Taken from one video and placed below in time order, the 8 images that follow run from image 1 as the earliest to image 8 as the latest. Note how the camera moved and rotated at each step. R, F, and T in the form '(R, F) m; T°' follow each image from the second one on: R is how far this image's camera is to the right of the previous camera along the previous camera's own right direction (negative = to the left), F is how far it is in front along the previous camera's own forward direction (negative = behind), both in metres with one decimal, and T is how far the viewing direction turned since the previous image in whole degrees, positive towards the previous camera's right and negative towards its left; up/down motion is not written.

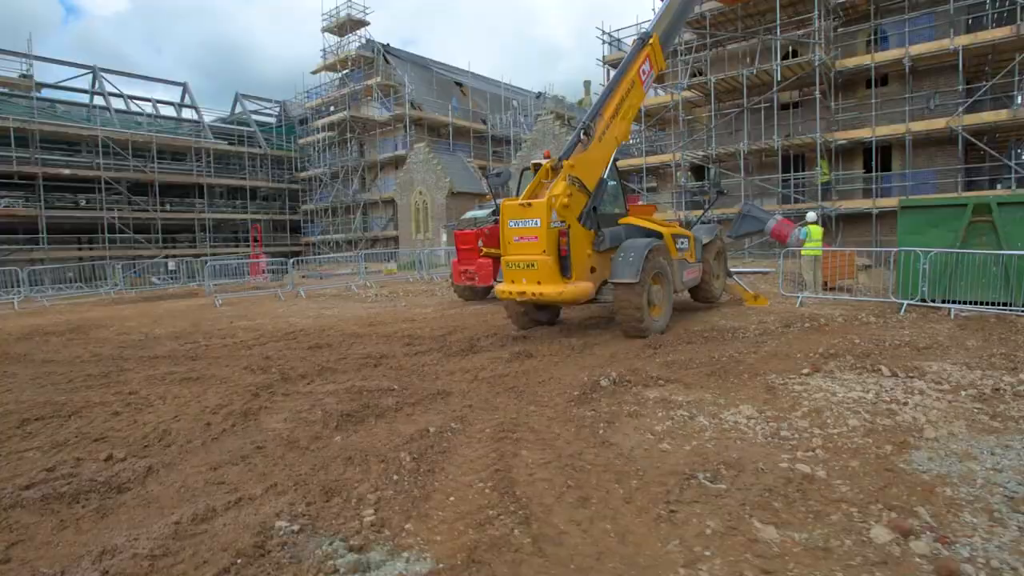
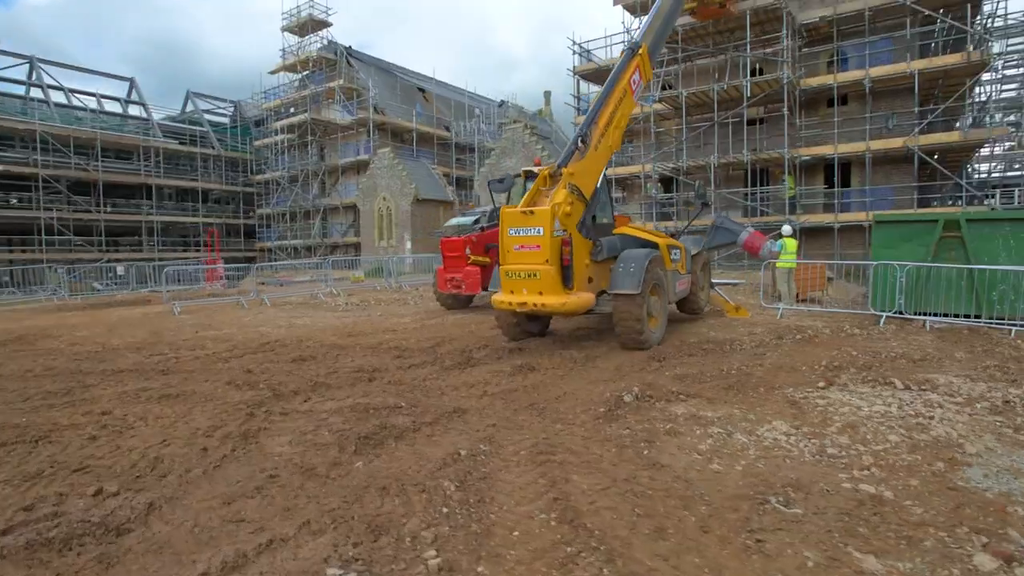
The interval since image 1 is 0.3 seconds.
(-0.8, +0.3) m; +5°
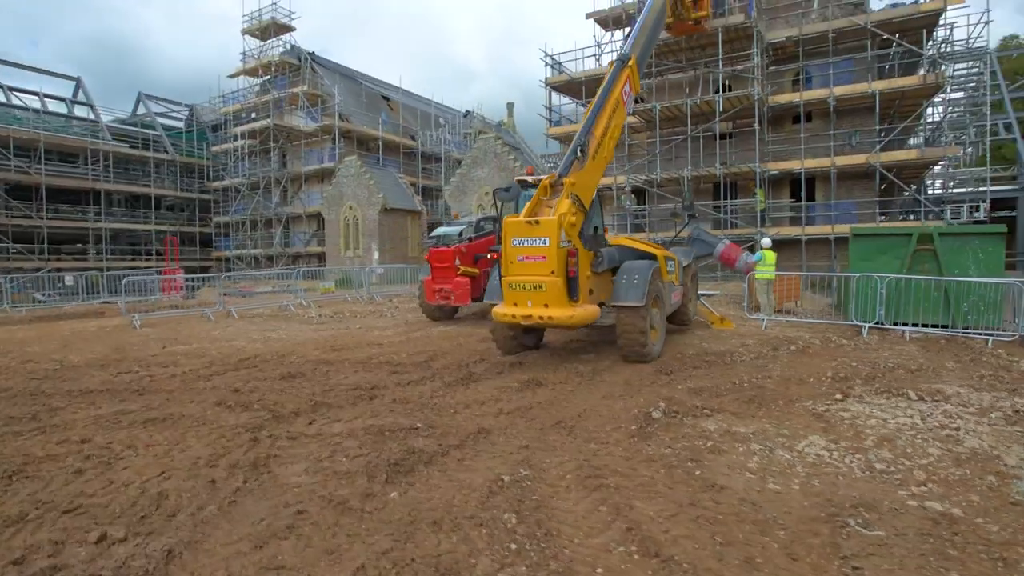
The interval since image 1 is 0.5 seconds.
(-0.7, +0.3) m; +5°
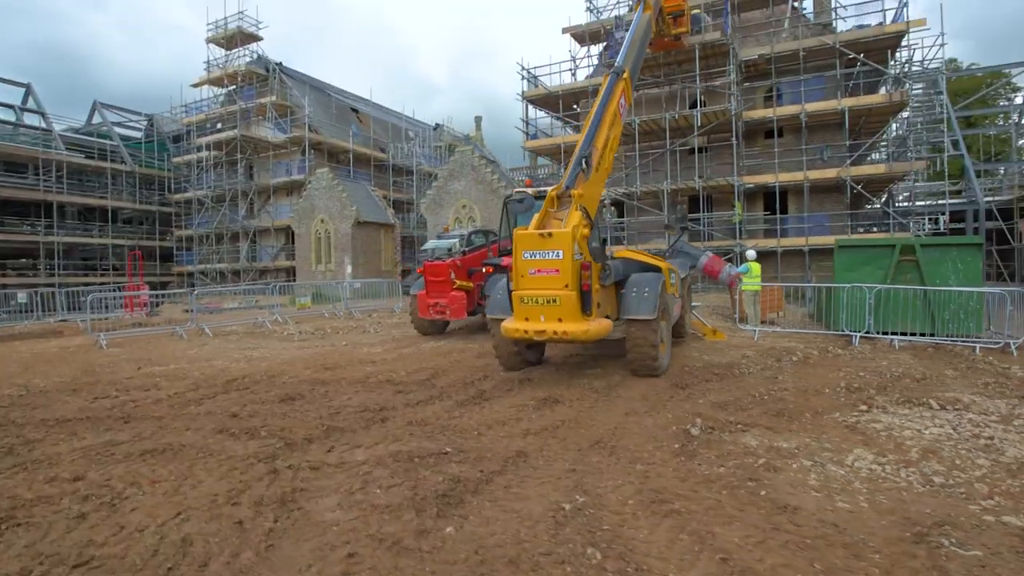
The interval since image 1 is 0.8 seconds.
(-0.7, +0.3) m; +4°
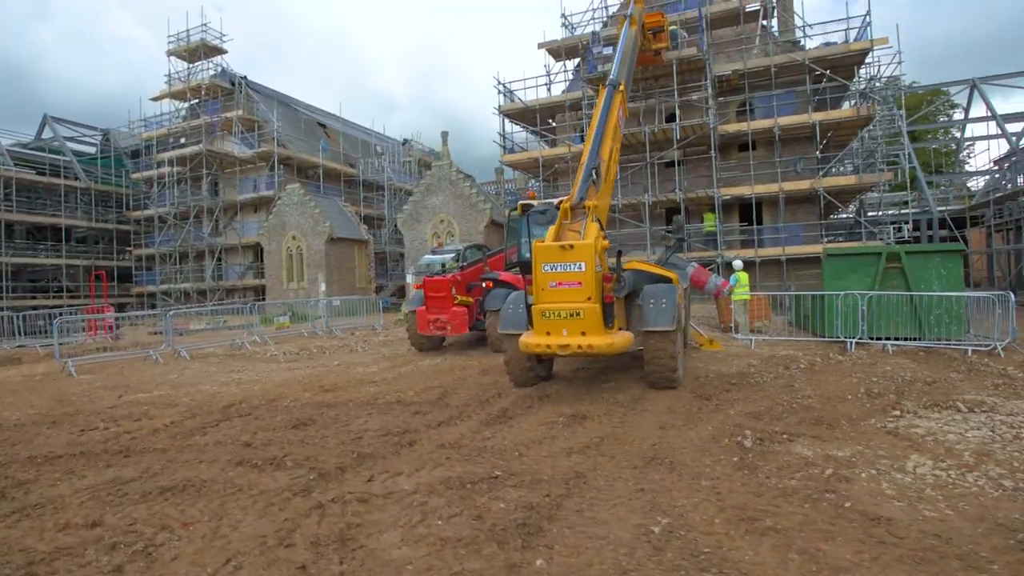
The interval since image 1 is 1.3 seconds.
(-0.8, +0.3) m; +4°
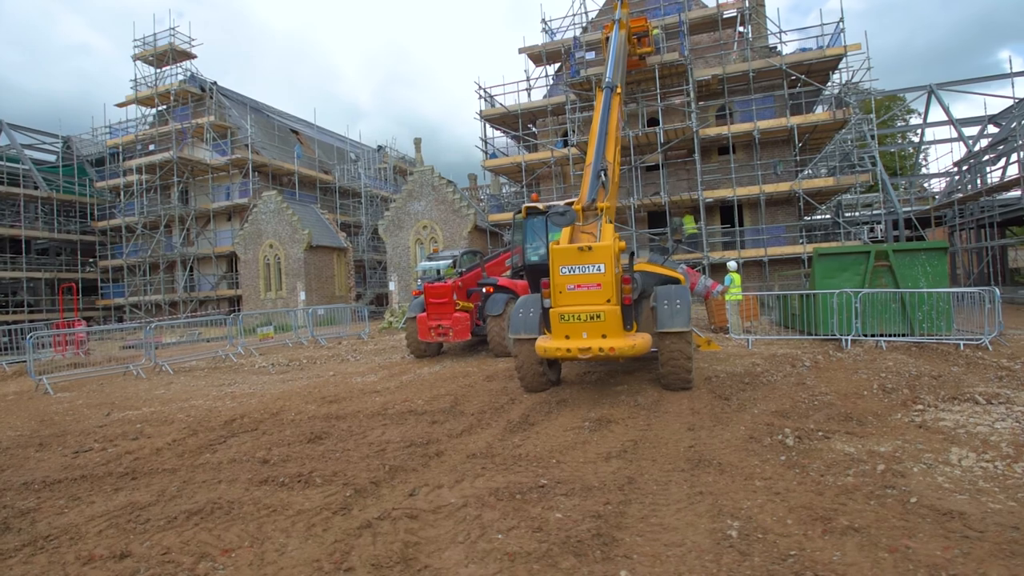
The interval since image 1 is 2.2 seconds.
(-0.7, +0.2) m; +3°
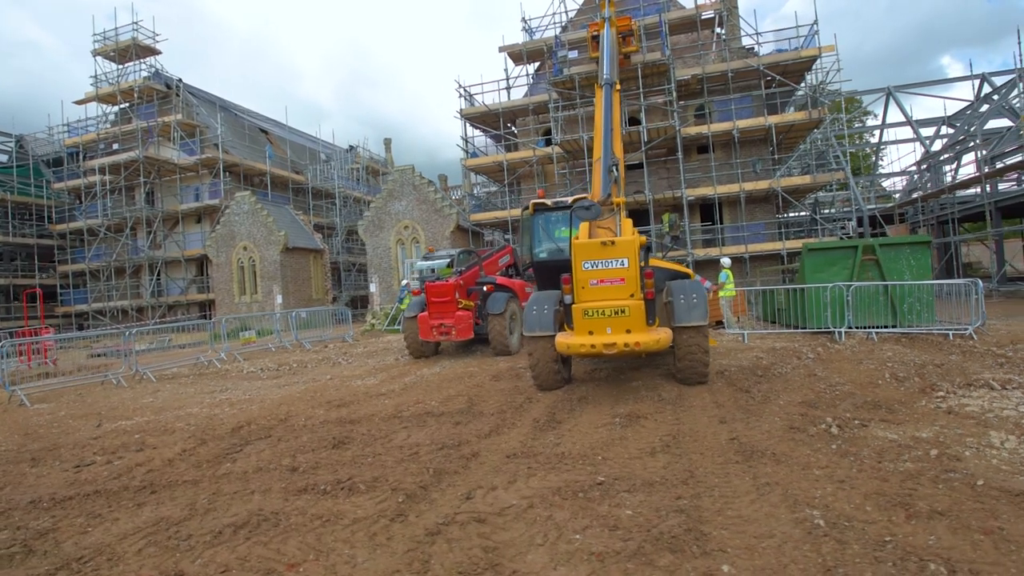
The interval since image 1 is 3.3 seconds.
(-0.8, +0.2) m; +4°
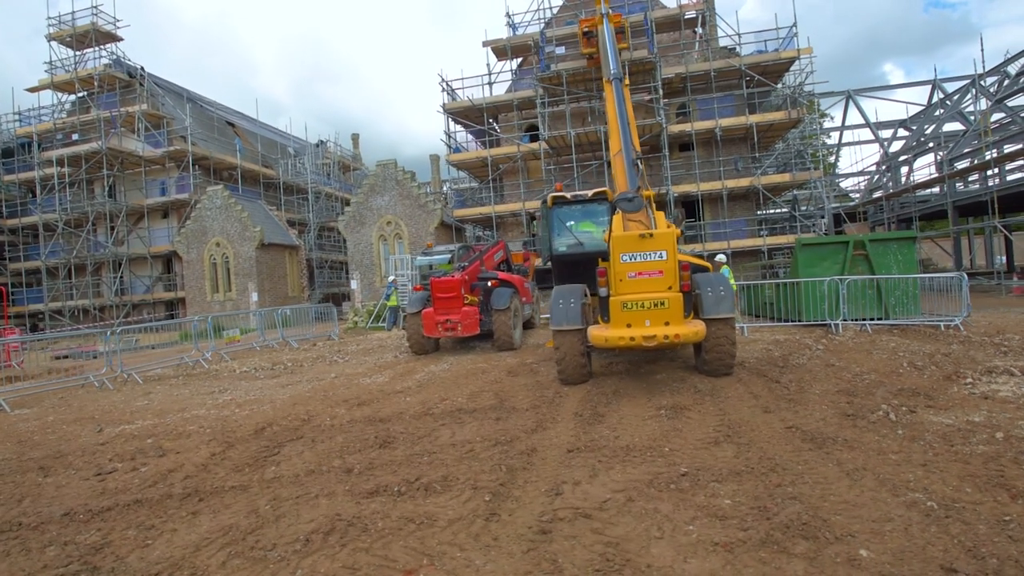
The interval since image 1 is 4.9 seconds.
(-1.1, +0.2) m; +5°
